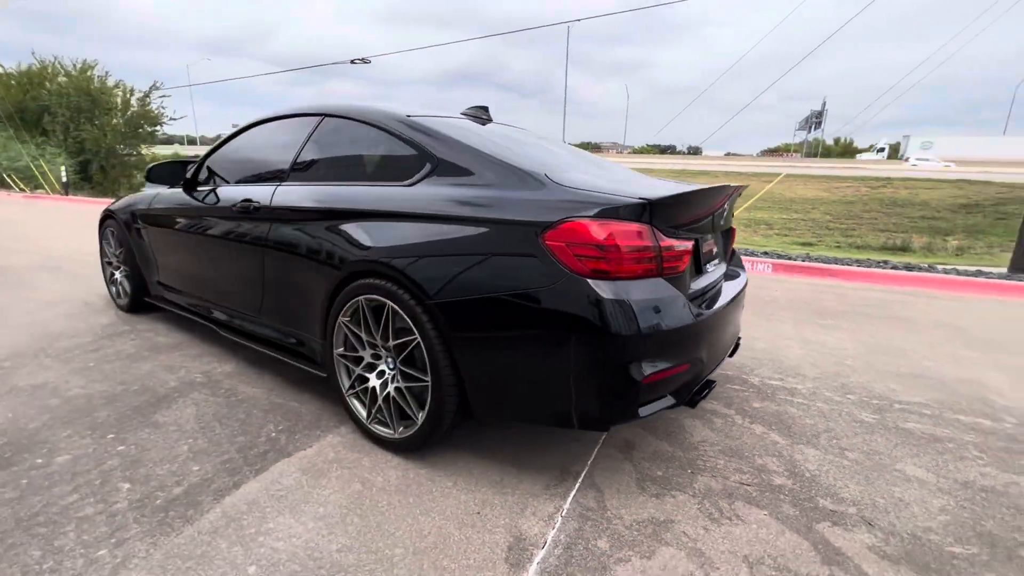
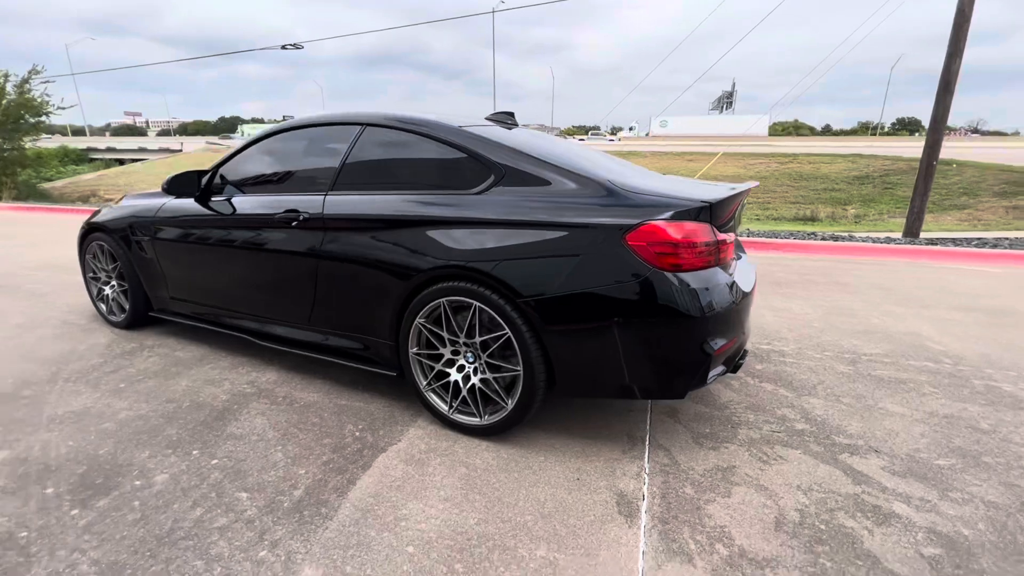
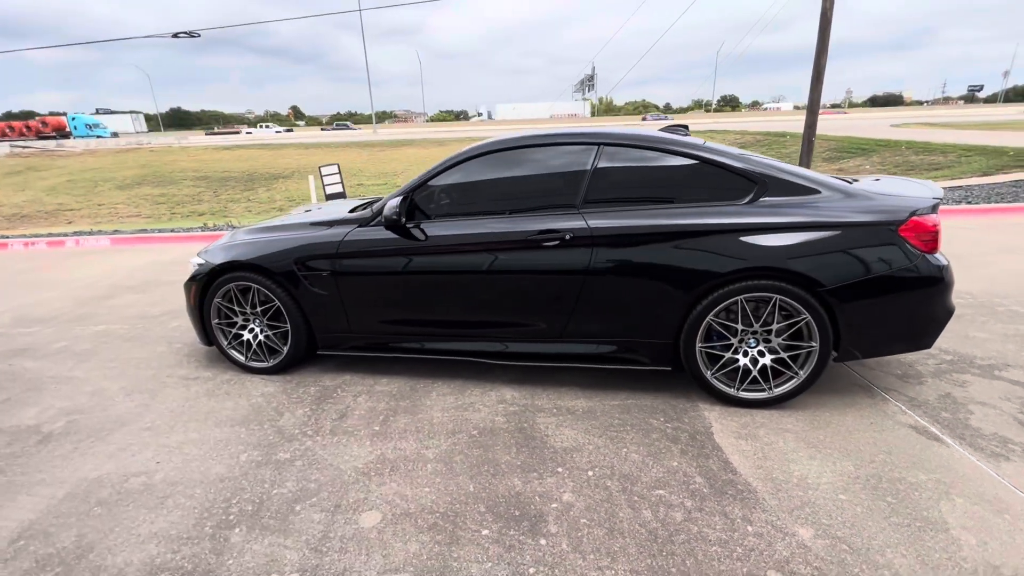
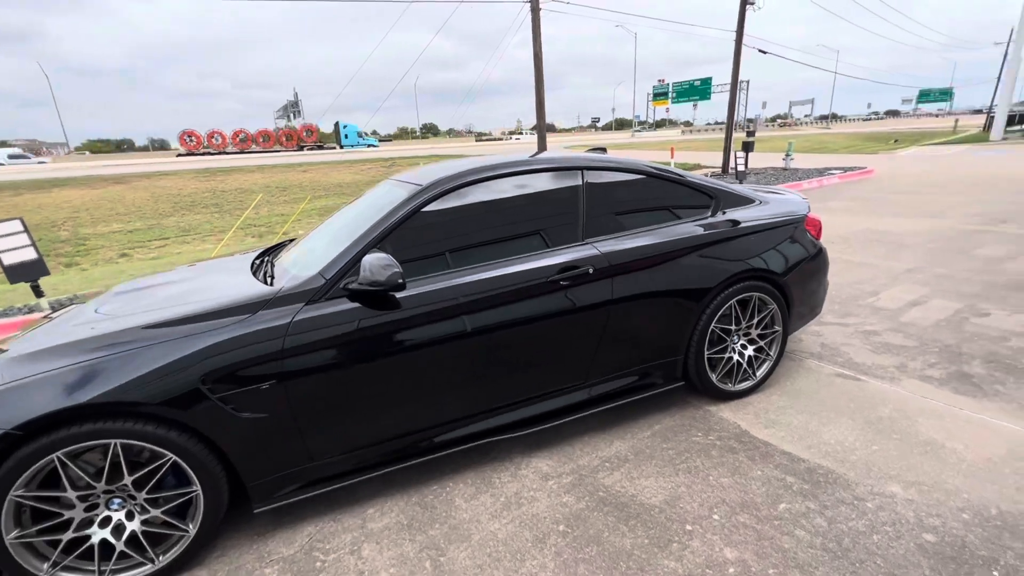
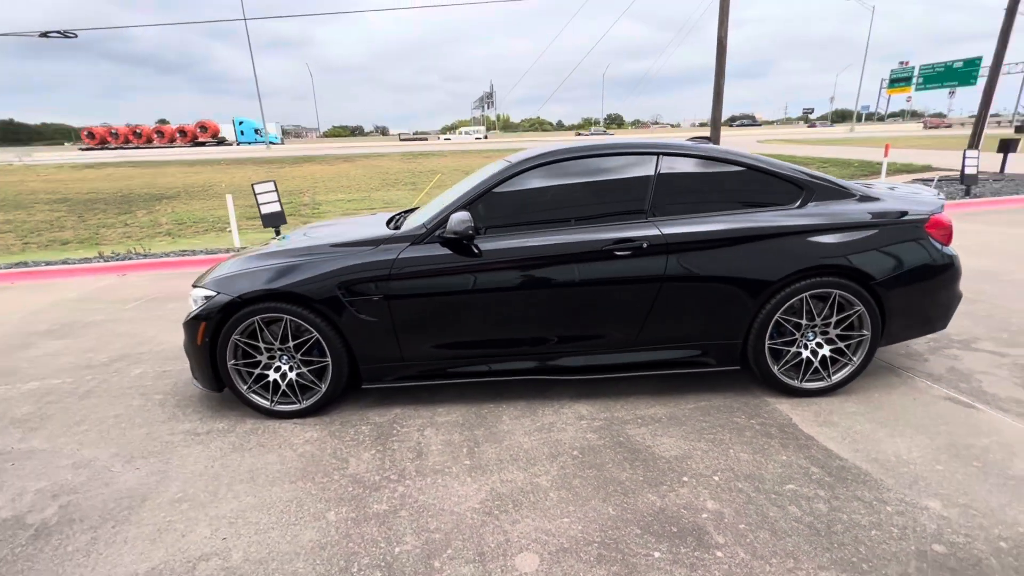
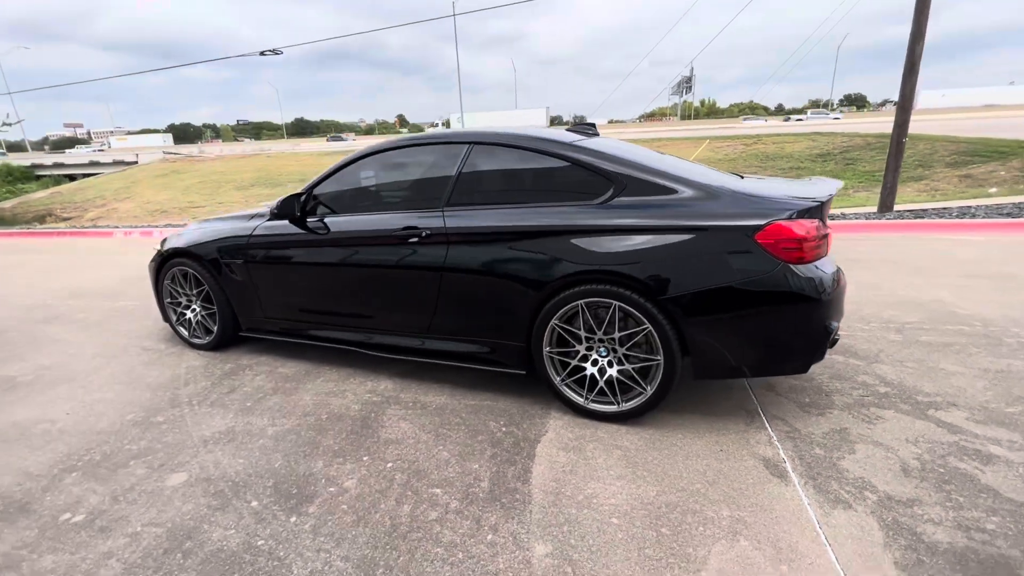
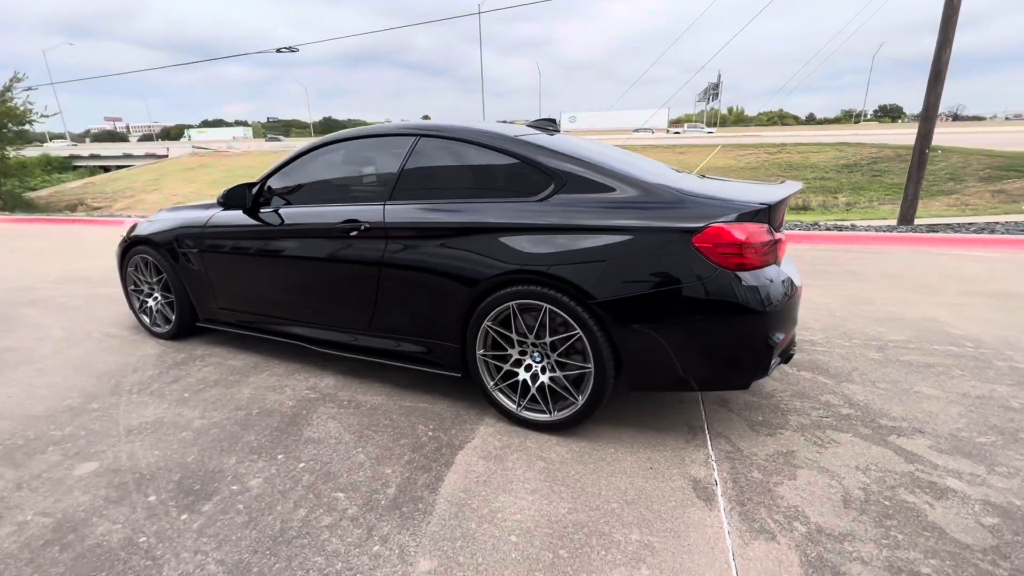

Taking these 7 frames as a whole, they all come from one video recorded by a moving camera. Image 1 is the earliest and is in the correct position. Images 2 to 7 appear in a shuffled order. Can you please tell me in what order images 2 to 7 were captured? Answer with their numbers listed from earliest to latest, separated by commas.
2, 7, 6, 3, 5, 4
